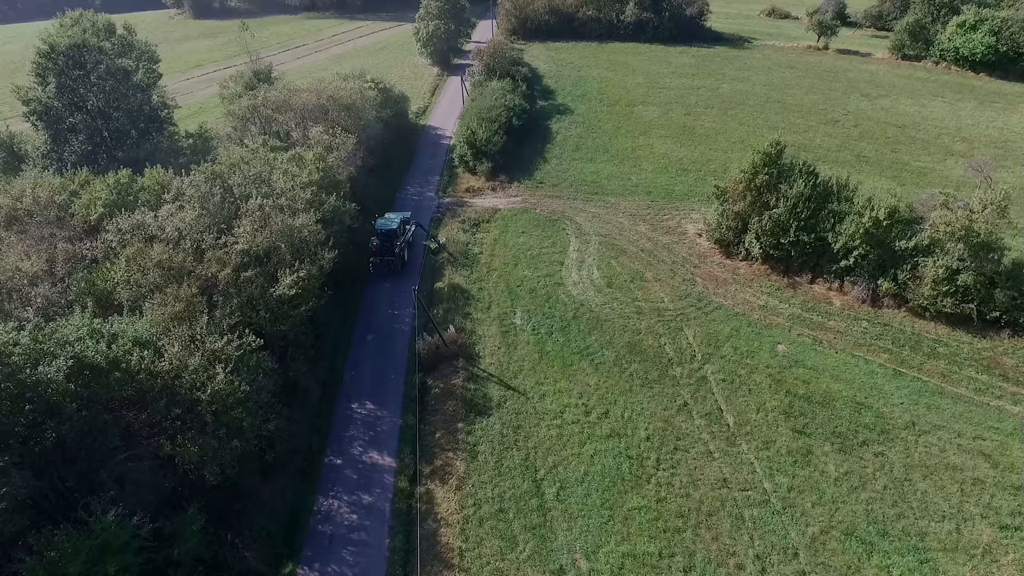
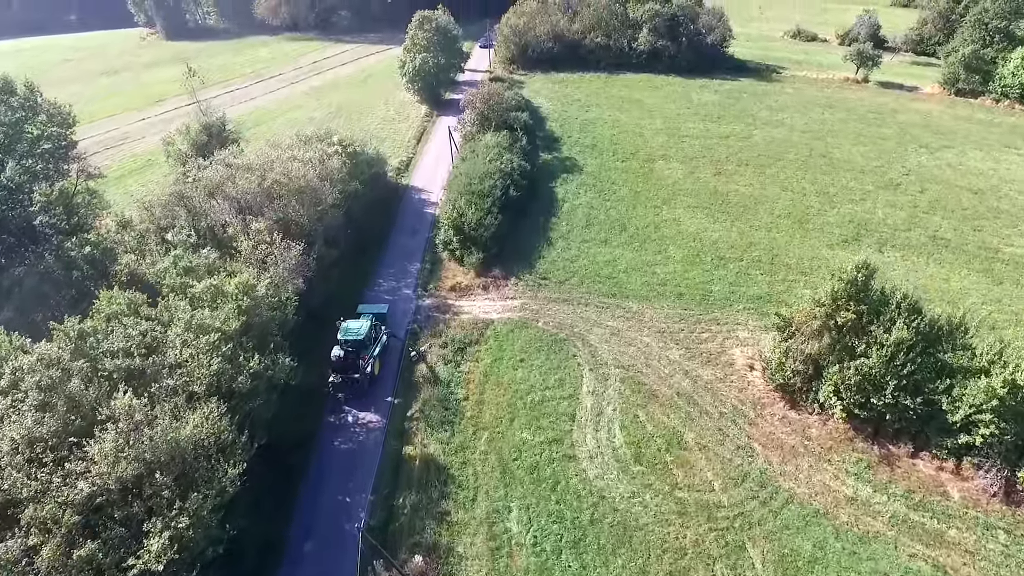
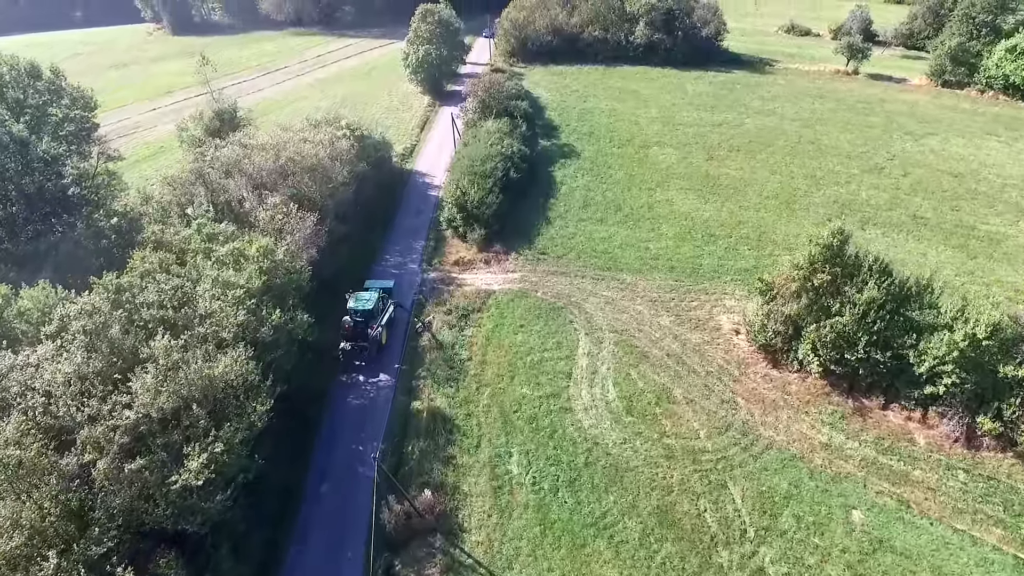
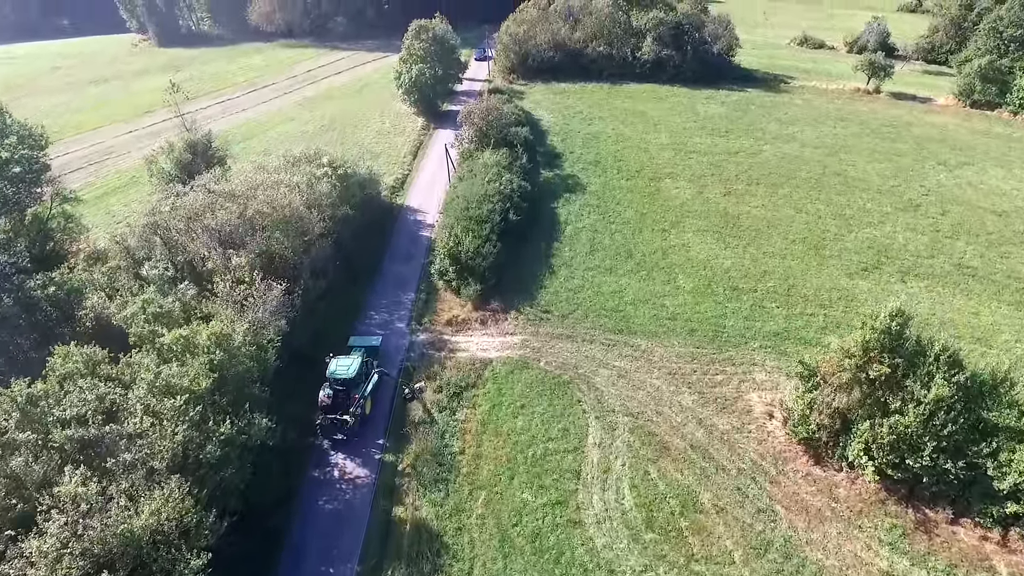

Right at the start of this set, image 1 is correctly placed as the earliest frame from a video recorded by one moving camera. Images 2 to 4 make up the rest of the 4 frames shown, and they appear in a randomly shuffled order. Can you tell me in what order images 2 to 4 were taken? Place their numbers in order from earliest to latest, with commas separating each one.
3, 2, 4
